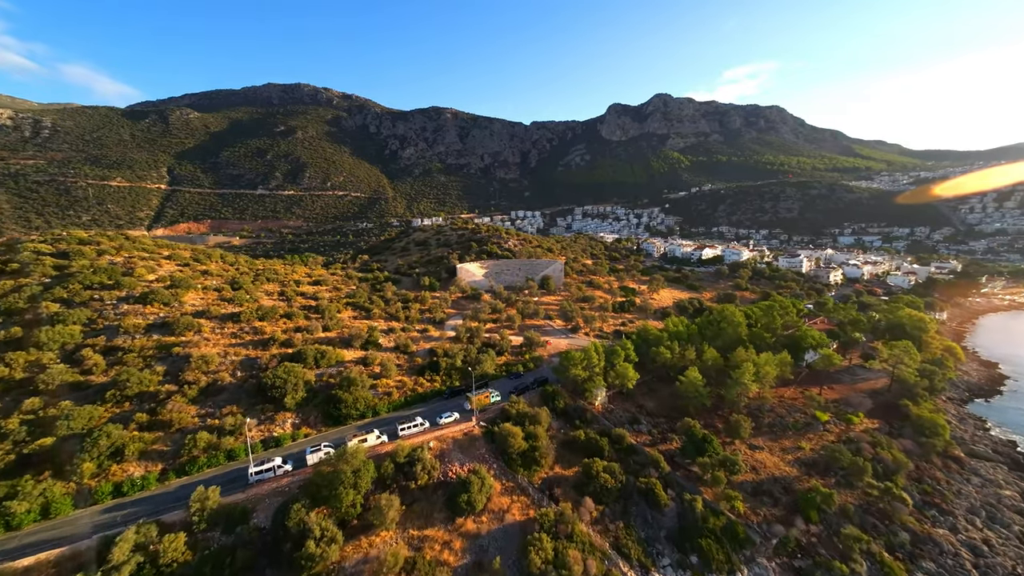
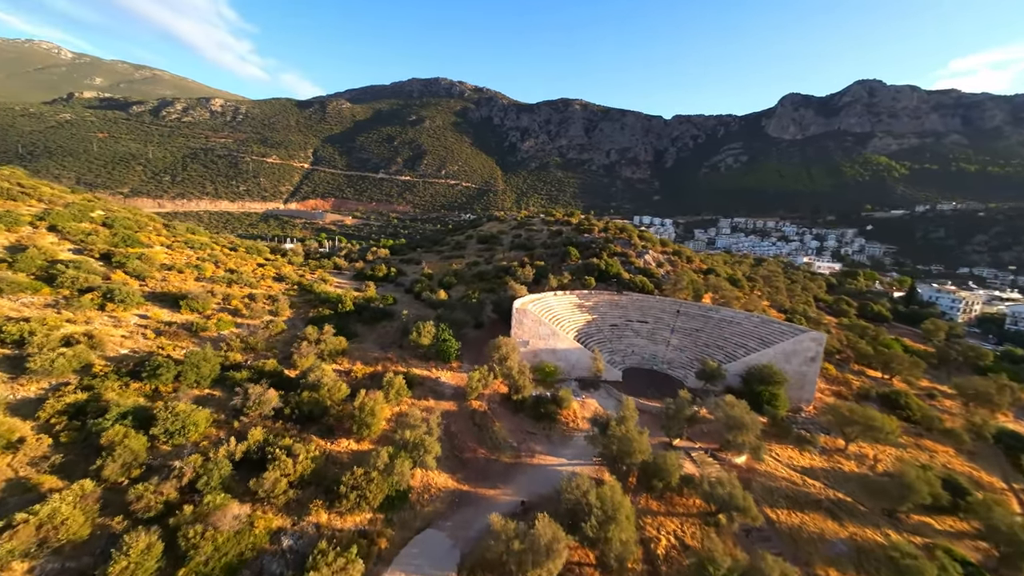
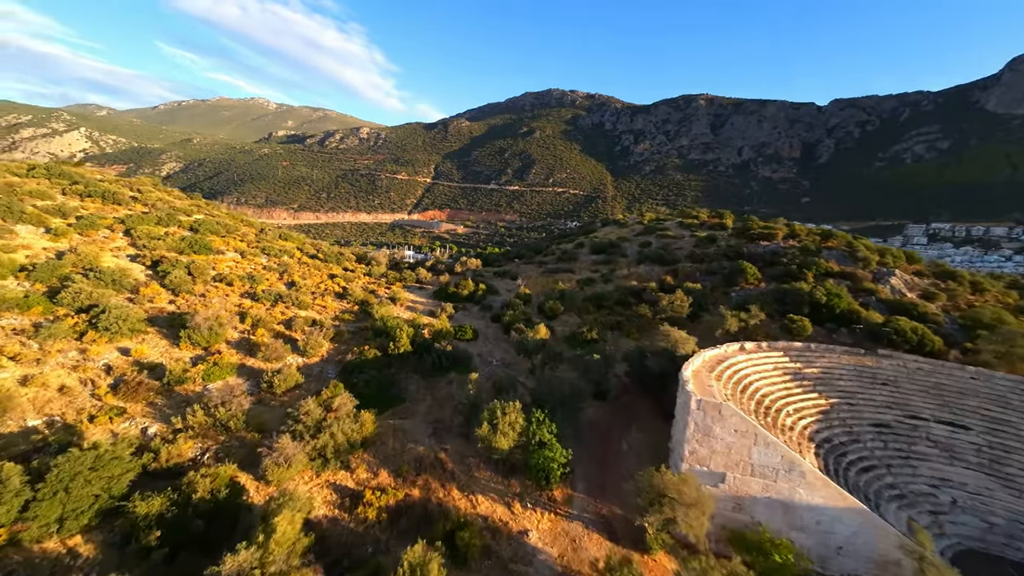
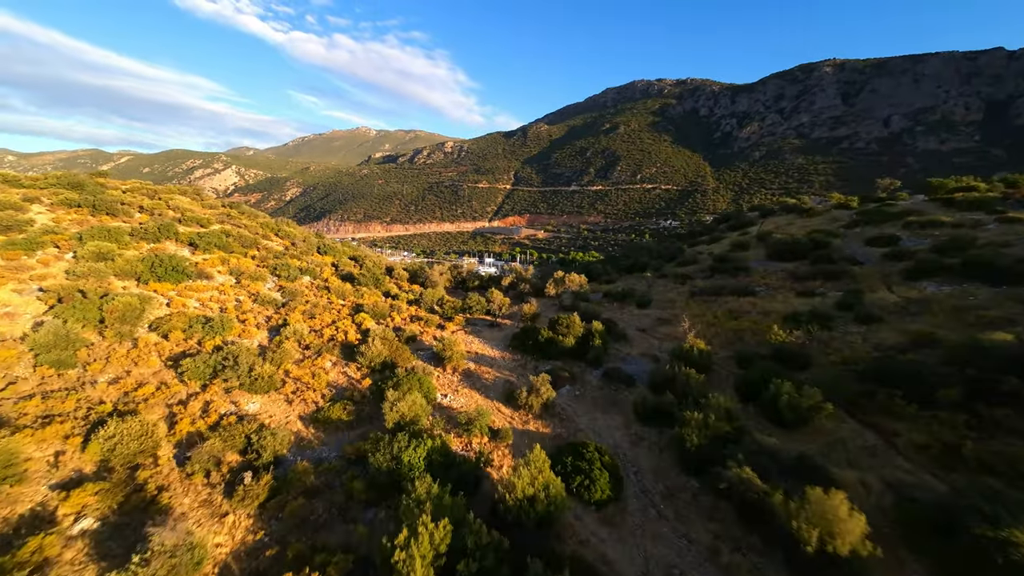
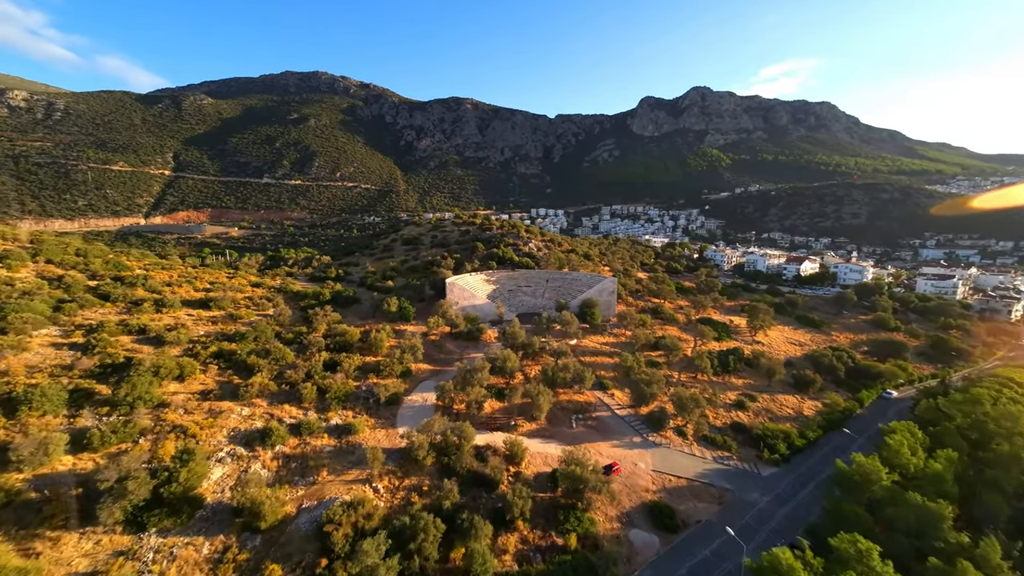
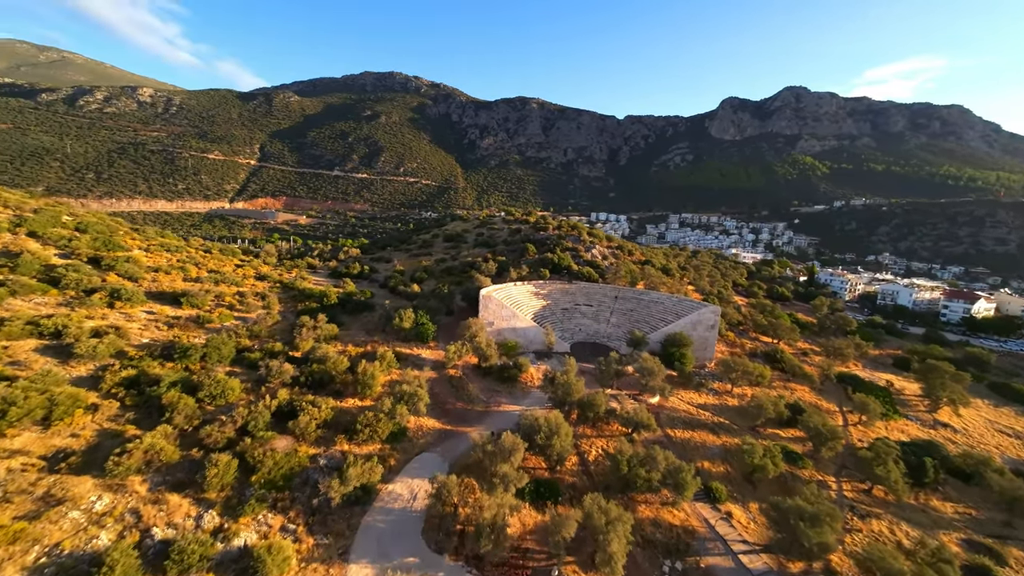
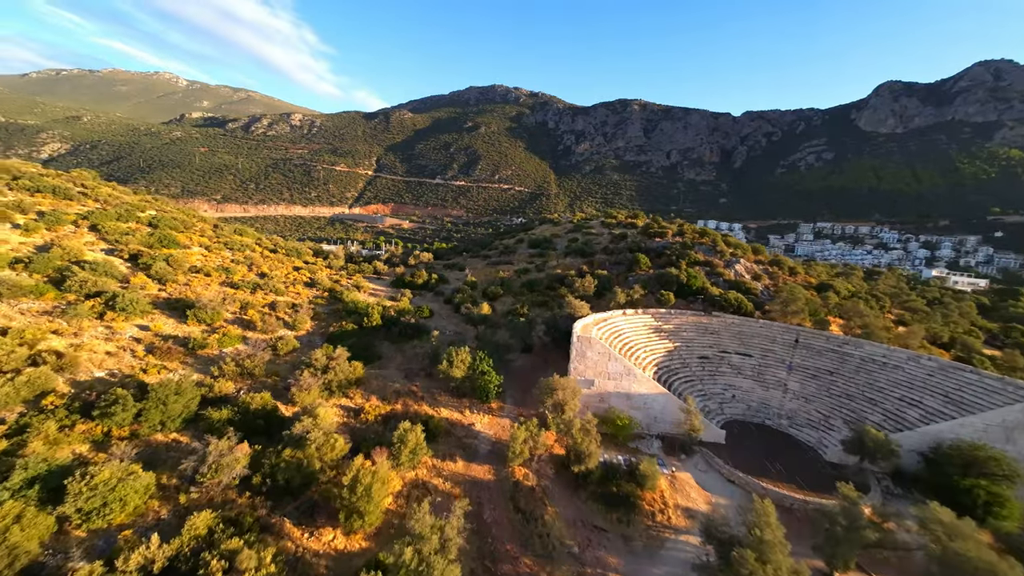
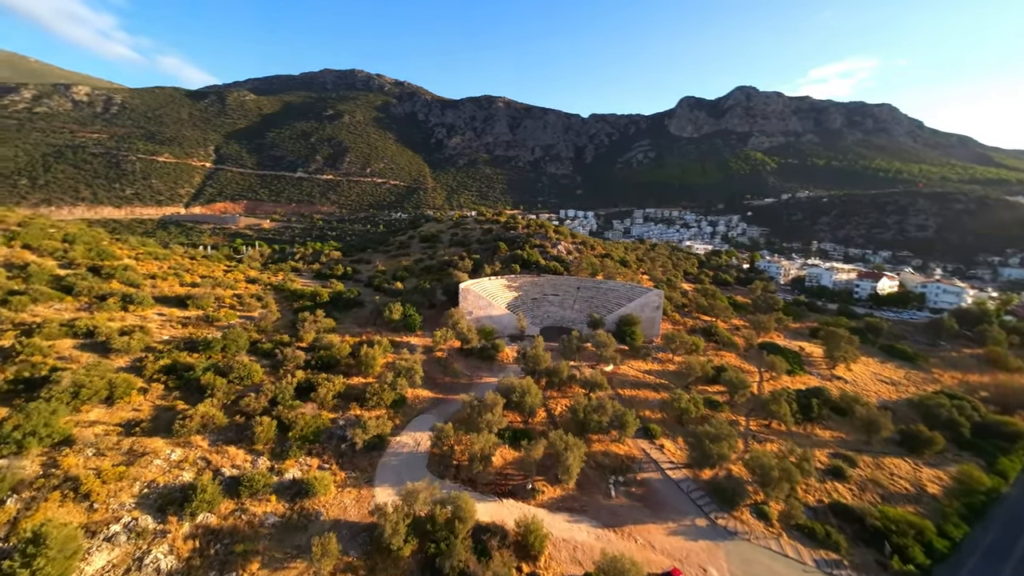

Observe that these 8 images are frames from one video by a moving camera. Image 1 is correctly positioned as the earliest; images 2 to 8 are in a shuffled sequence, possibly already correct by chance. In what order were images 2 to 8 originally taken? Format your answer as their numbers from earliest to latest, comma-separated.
5, 8, 6, 2, 7, 3, 4
